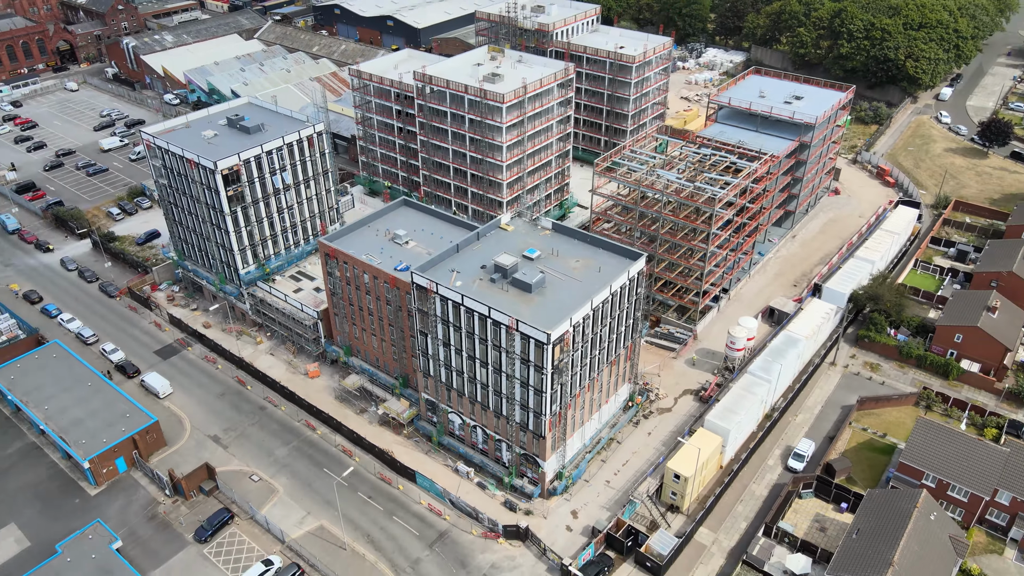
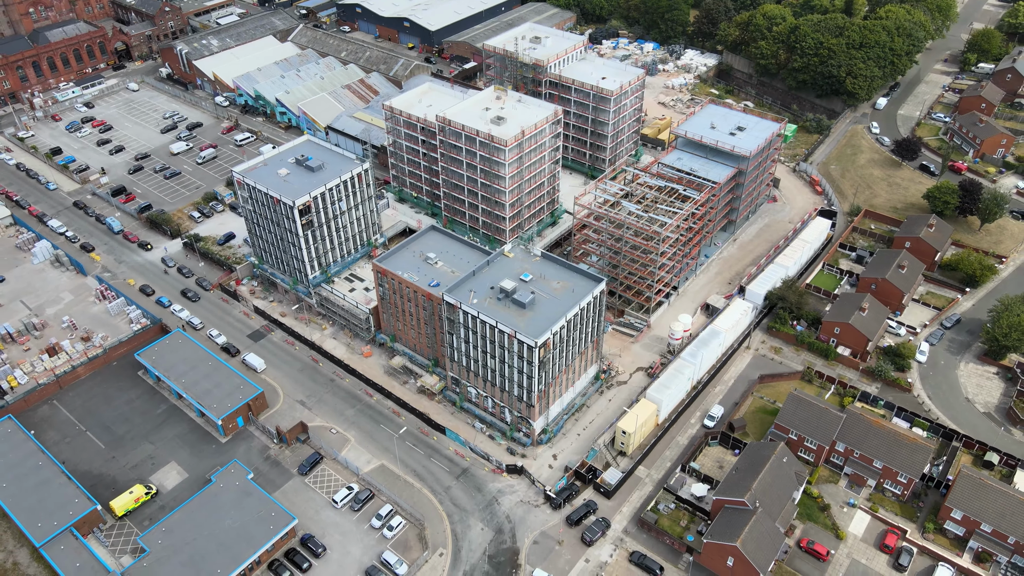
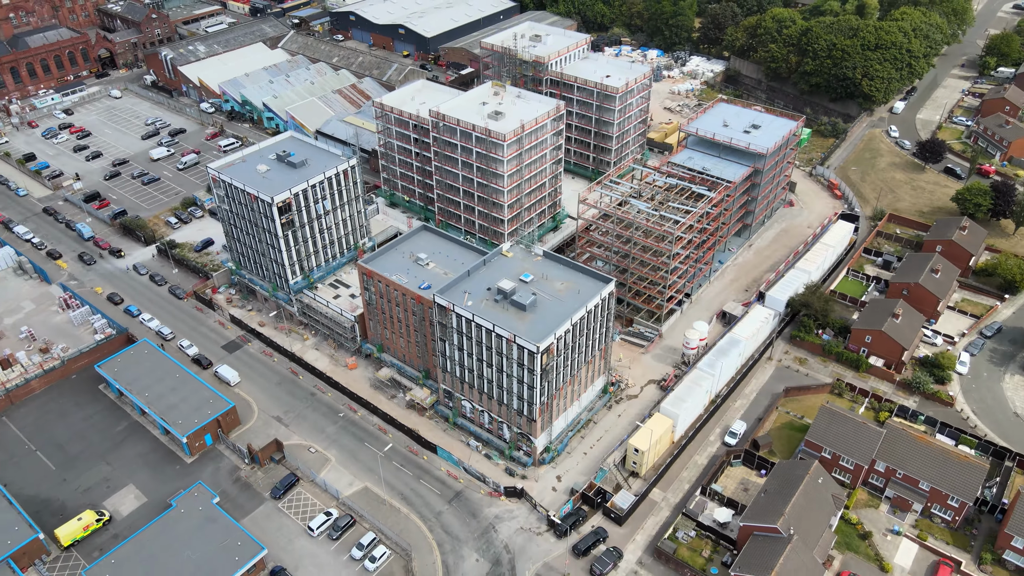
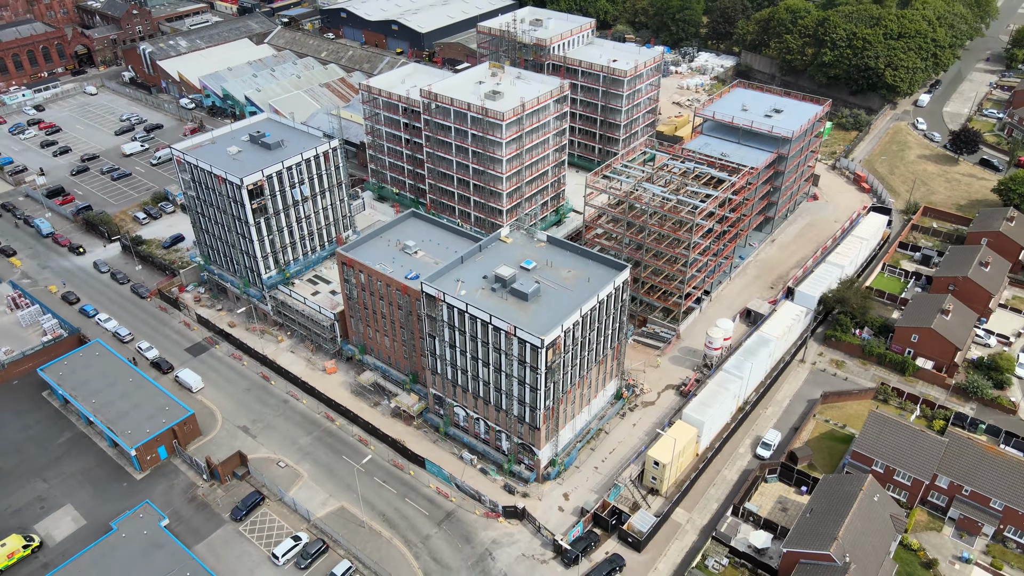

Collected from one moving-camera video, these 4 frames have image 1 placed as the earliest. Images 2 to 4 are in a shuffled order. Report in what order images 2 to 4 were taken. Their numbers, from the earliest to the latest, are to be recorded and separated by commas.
4, 3, 2
